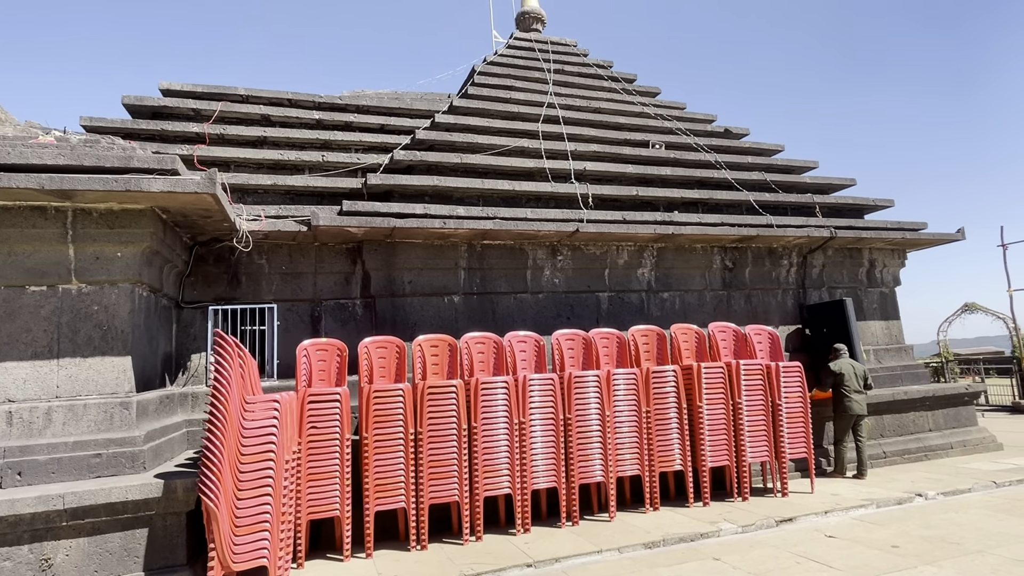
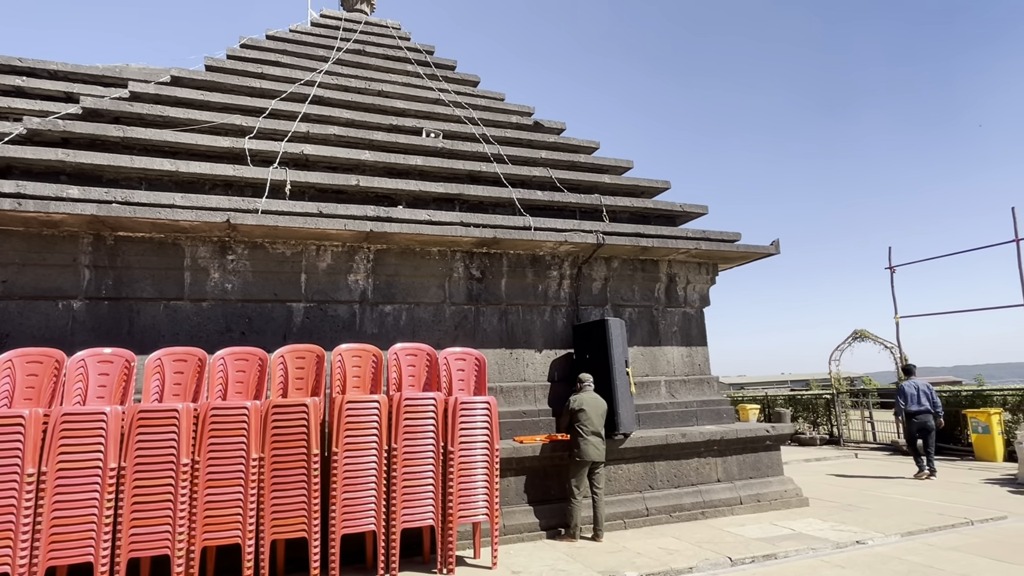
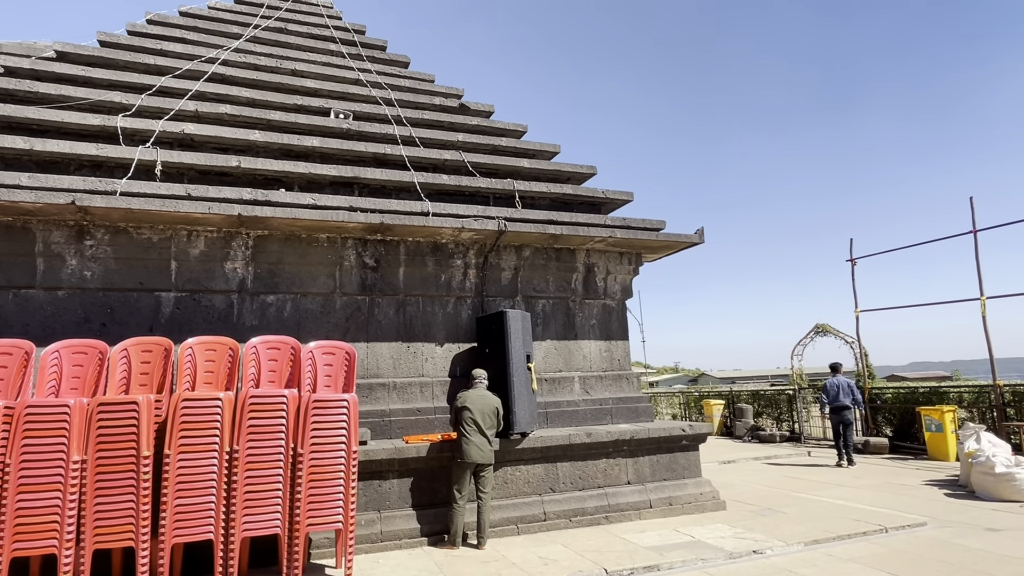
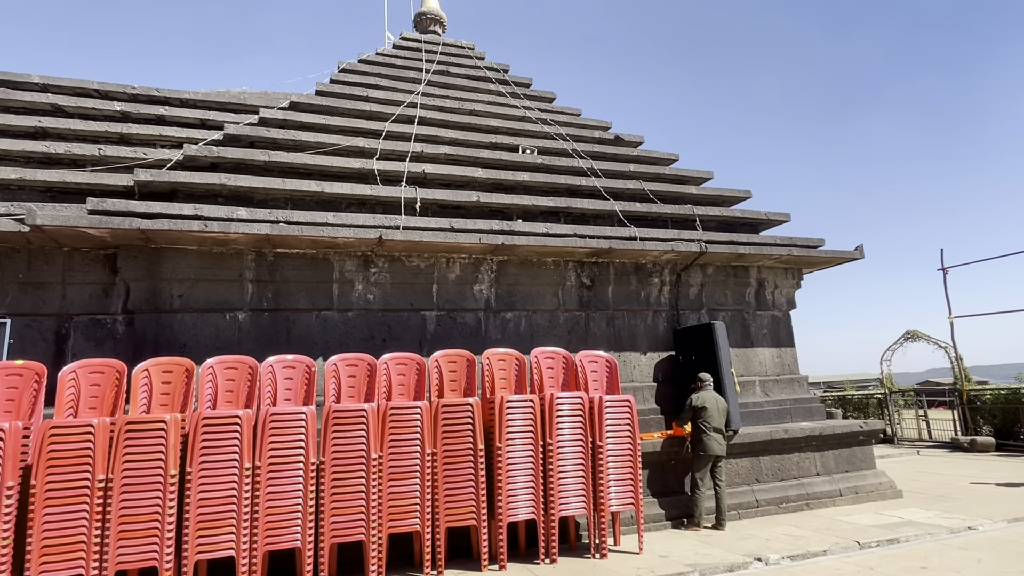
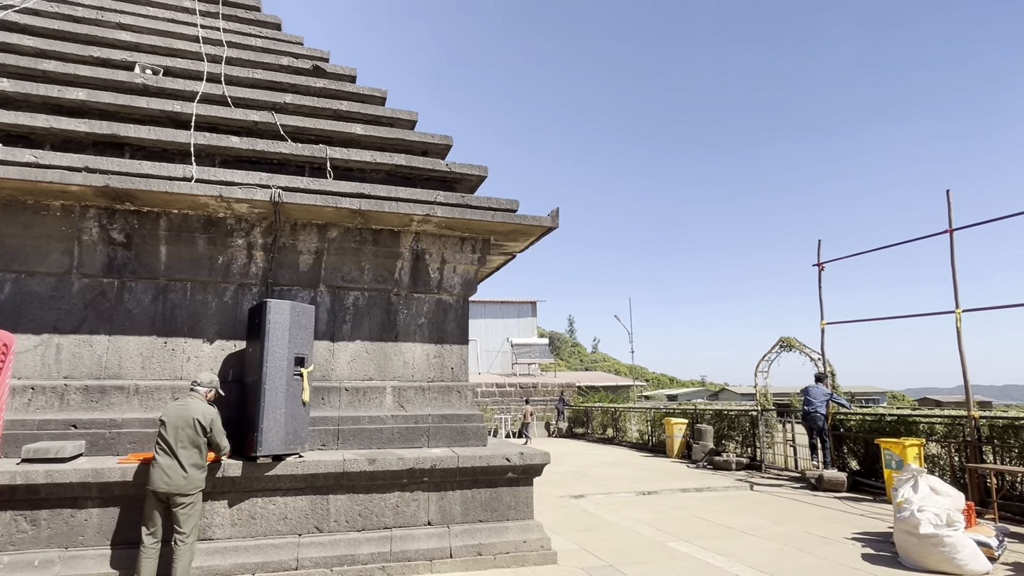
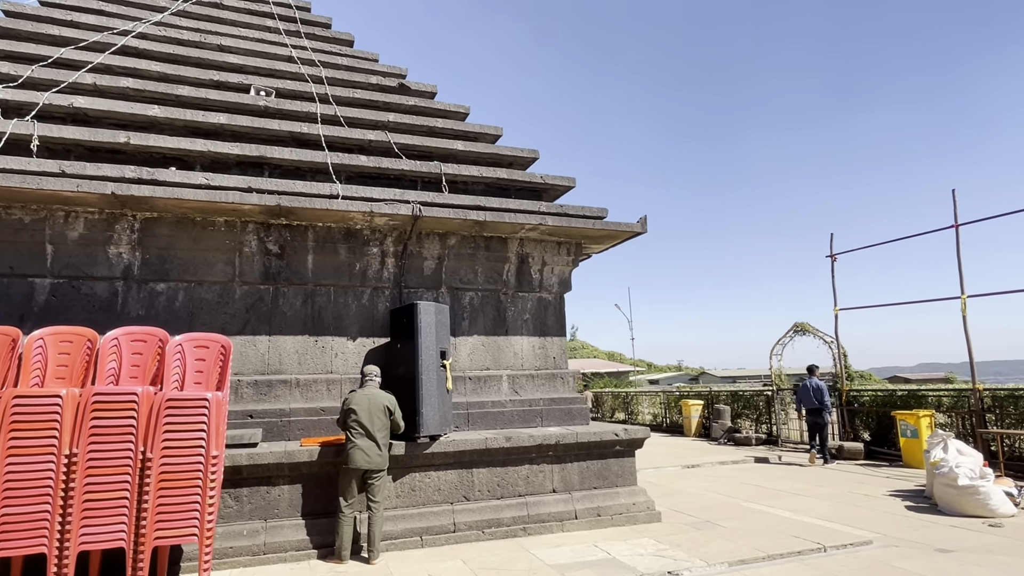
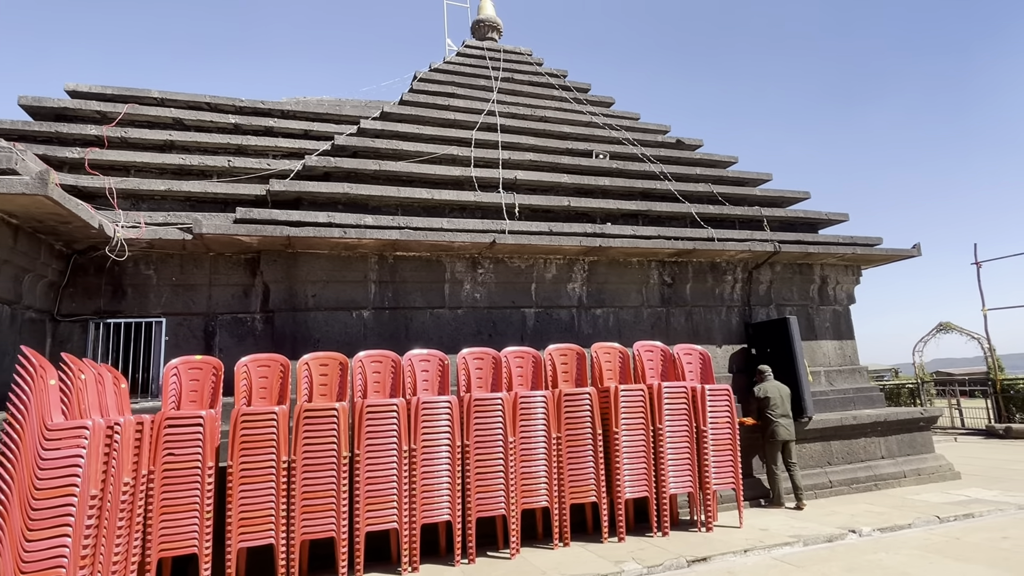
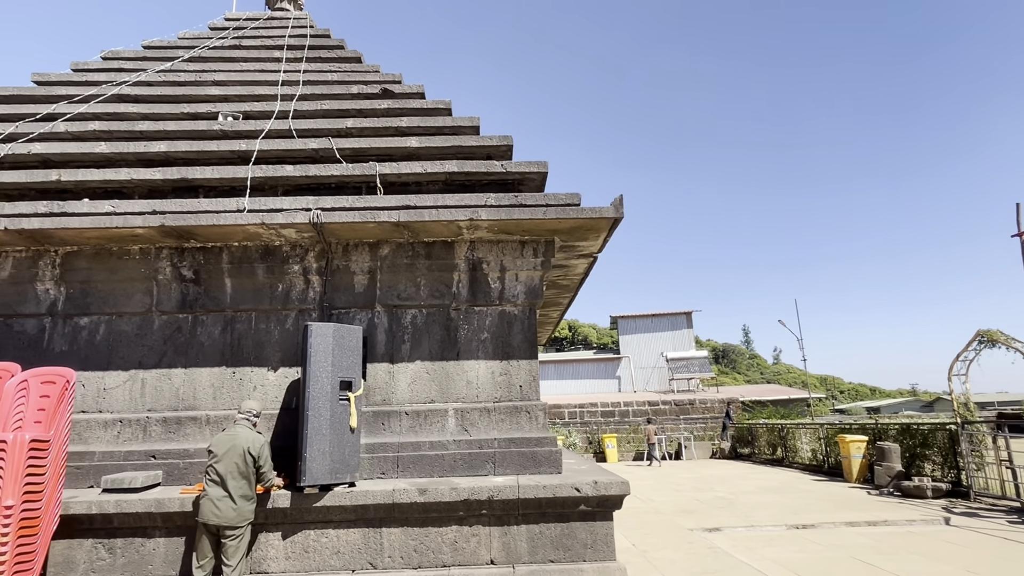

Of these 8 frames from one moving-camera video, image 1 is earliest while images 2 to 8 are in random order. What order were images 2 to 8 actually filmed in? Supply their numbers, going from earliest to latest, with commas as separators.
7, 4, 2, 3, 6, 5, 8
